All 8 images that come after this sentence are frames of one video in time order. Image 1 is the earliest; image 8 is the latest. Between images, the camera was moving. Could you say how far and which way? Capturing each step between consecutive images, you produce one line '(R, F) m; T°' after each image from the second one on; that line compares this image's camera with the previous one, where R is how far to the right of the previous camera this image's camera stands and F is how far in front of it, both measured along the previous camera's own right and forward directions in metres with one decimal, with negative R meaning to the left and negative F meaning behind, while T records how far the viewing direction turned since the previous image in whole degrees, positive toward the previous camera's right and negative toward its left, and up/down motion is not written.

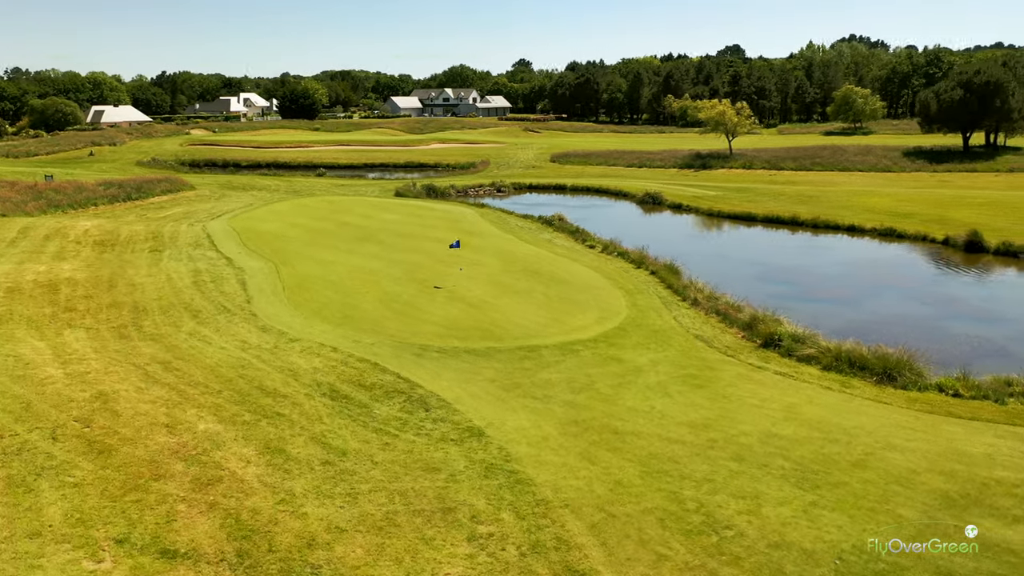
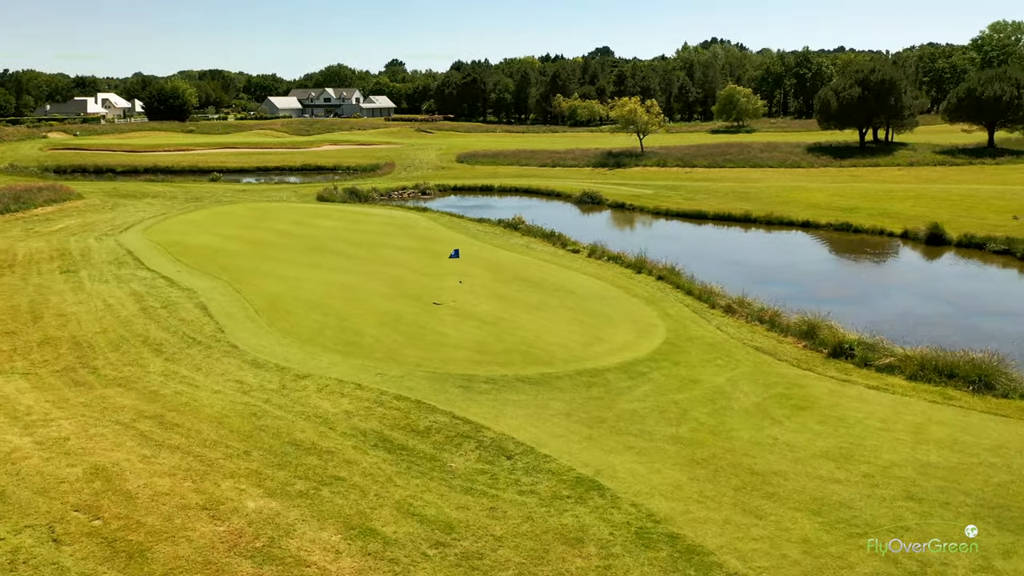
(-3.4, +2.8) m; +9°
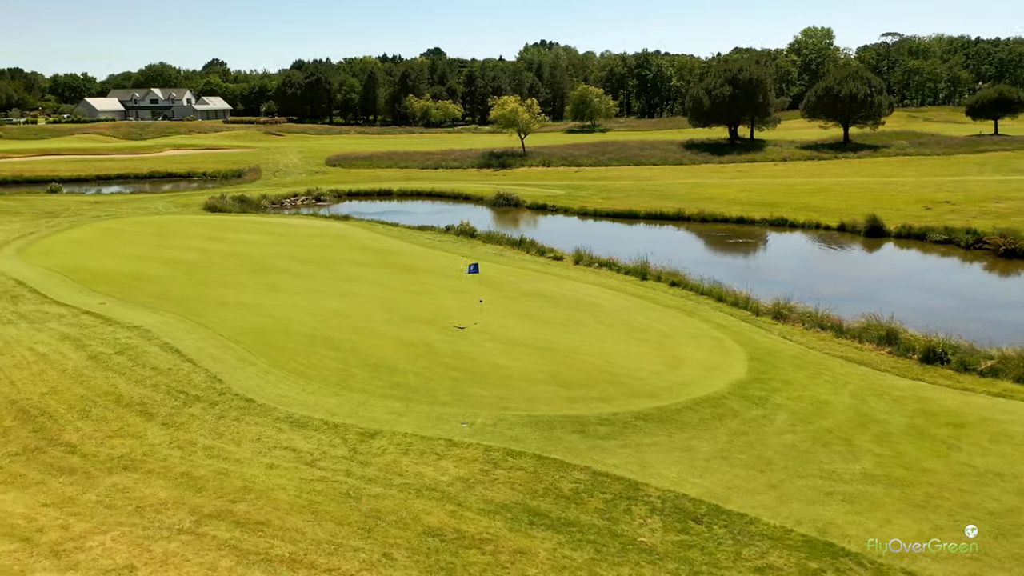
(-4.3, +3.0) m; +12°
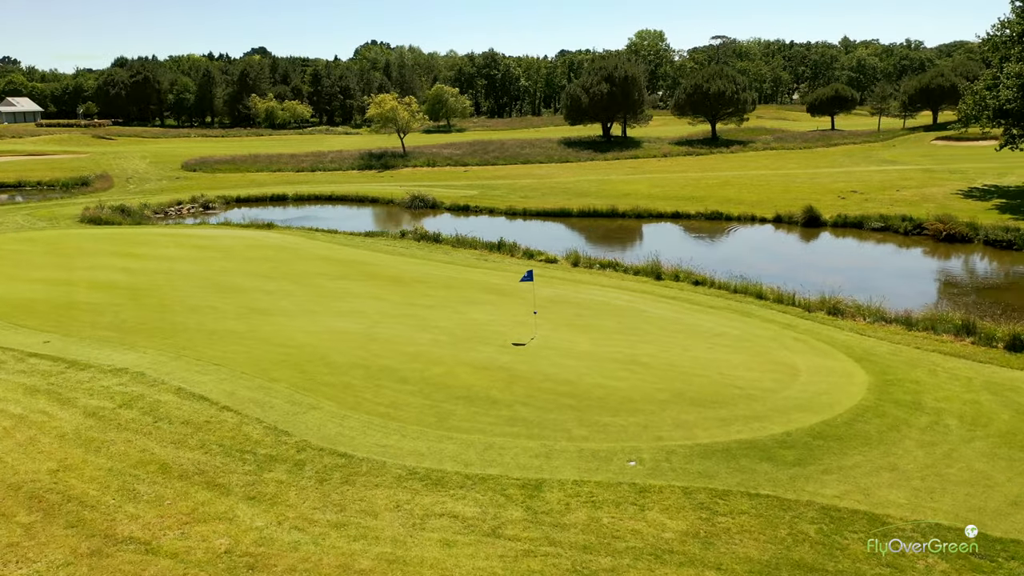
(-4.3, +2.6) m; +12°
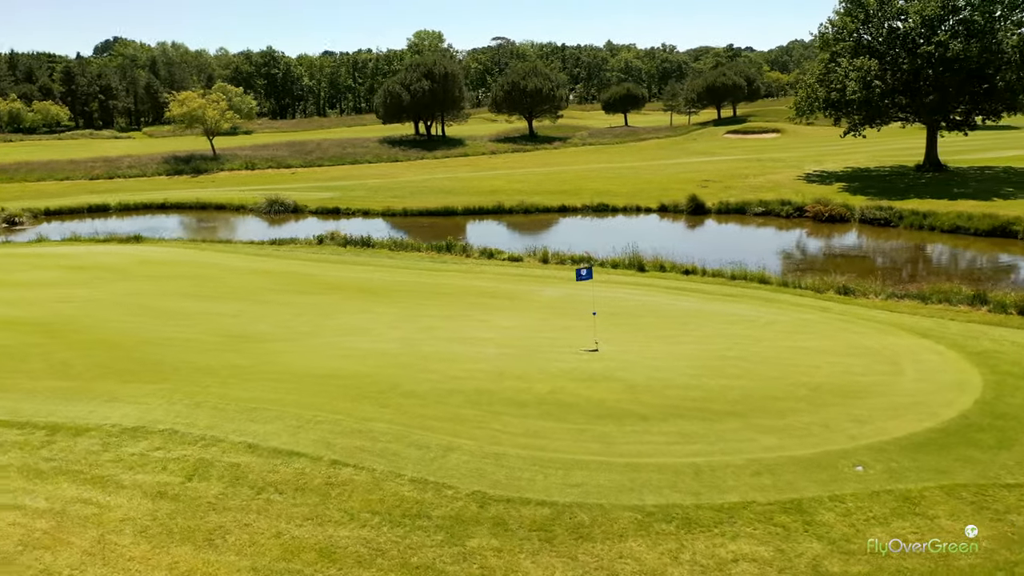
(-4.8, +2.5) m; +16°
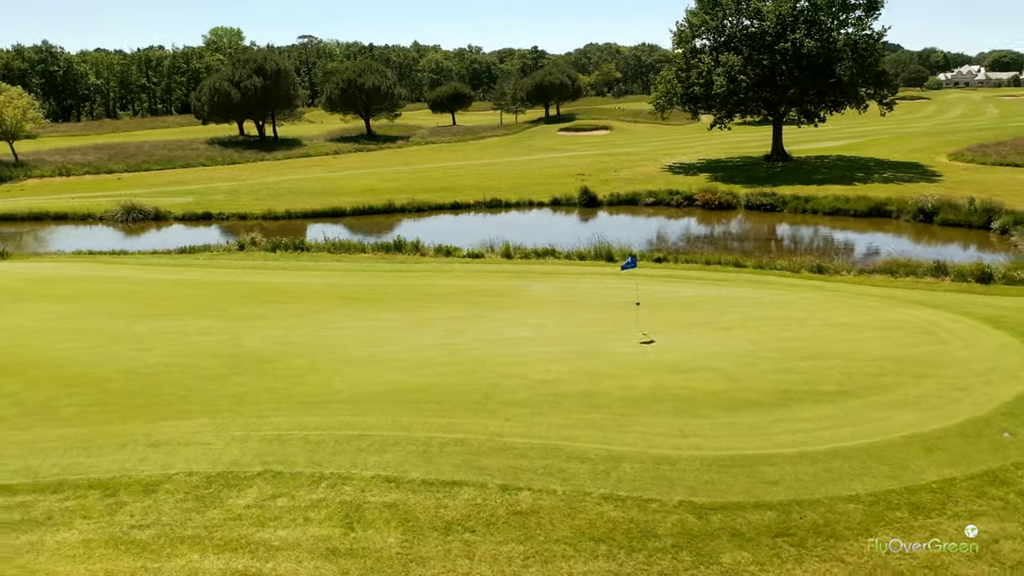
(-3.8, +1.5) m; +14°
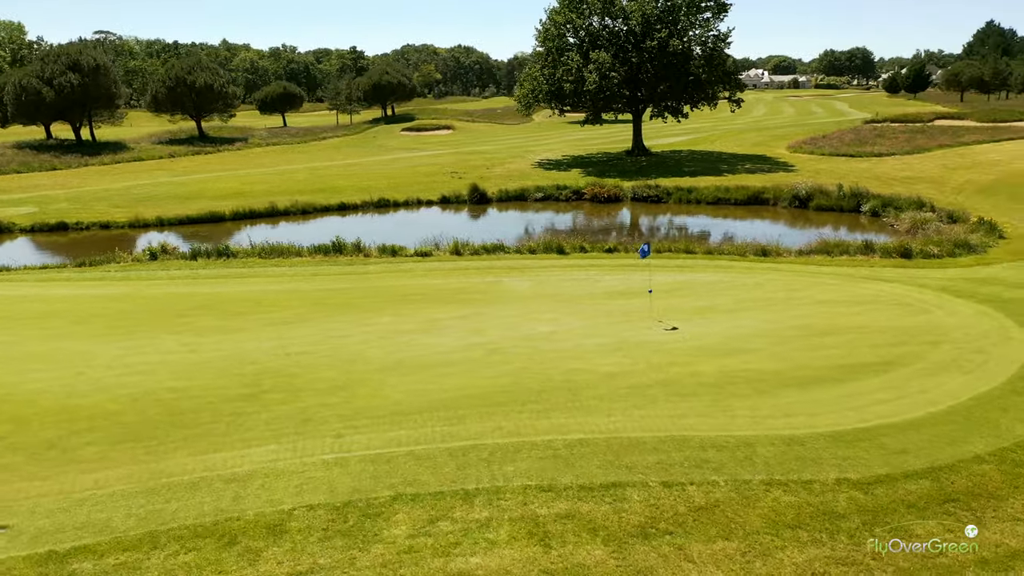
(-3.1, +0.9) m; +13°
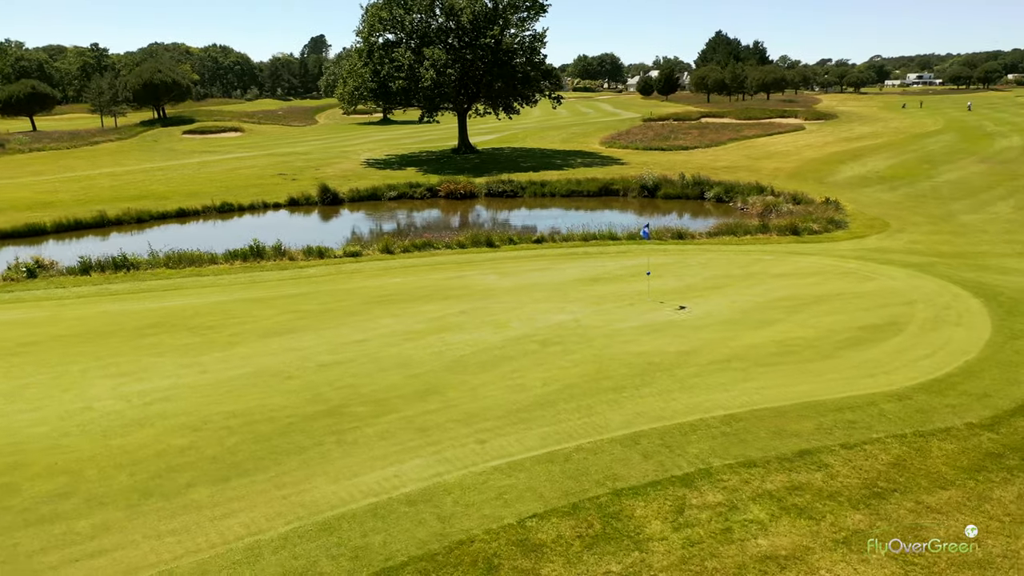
(-3.7, +1.0) m; +16°
